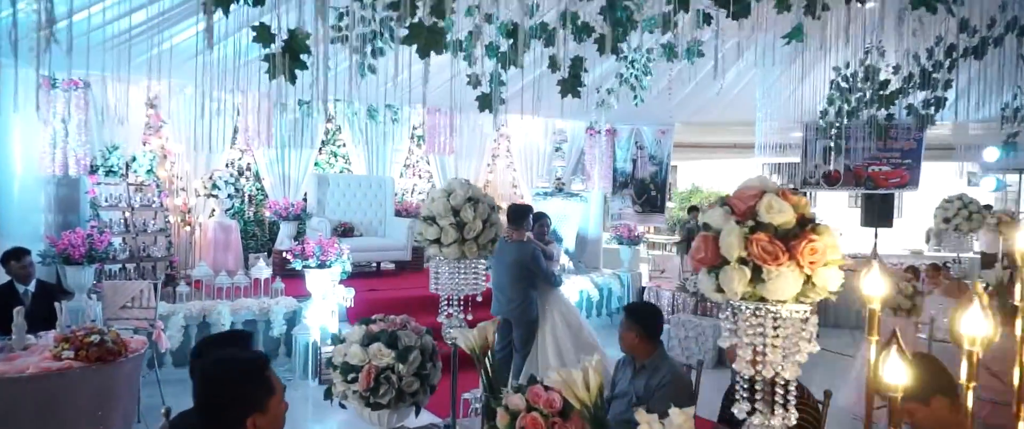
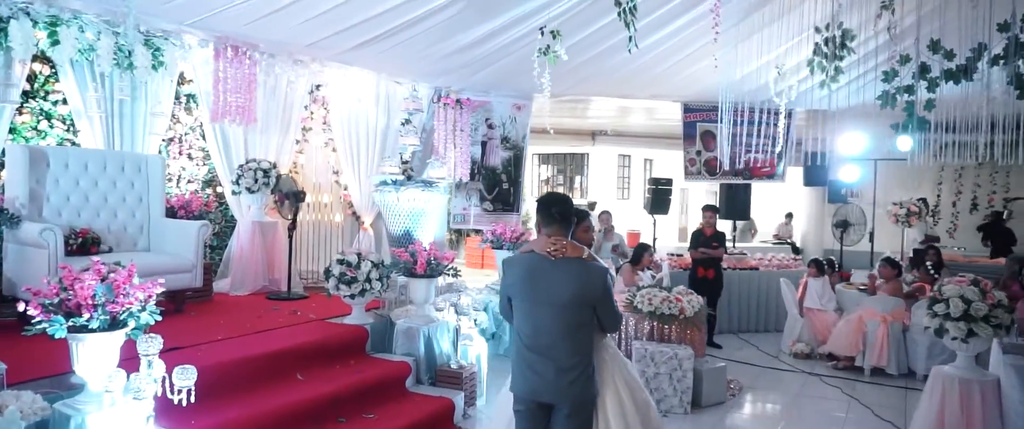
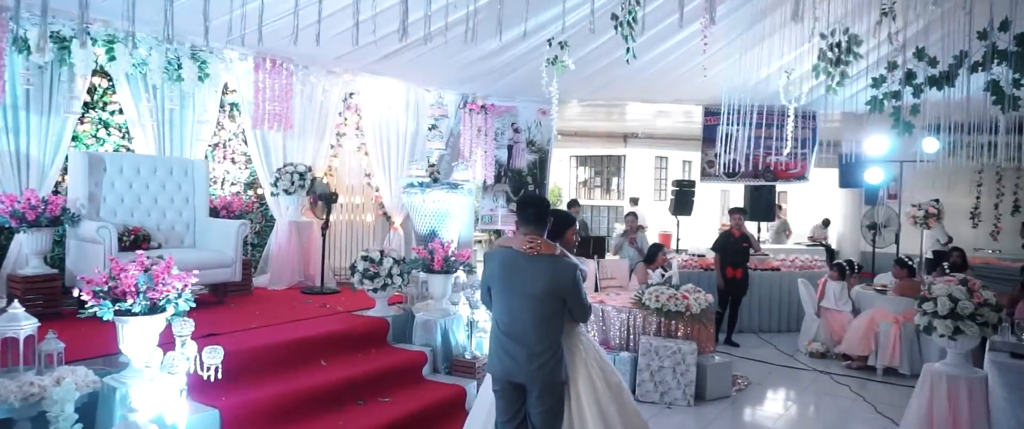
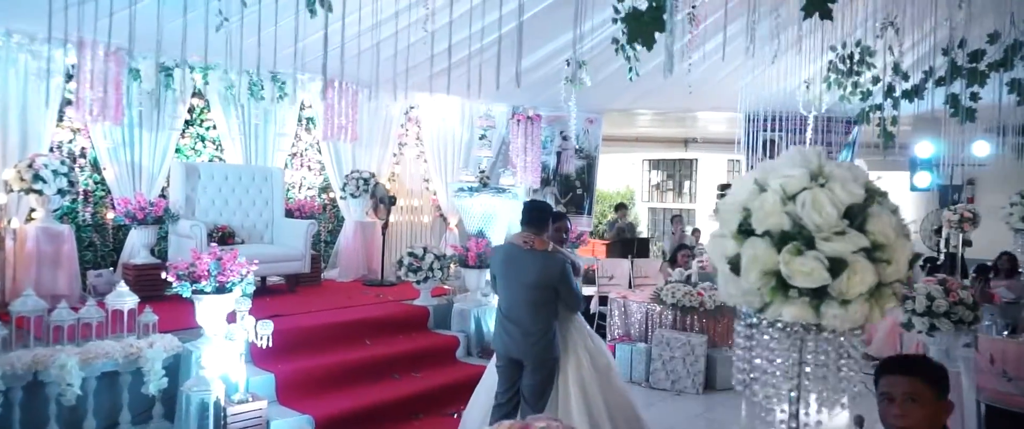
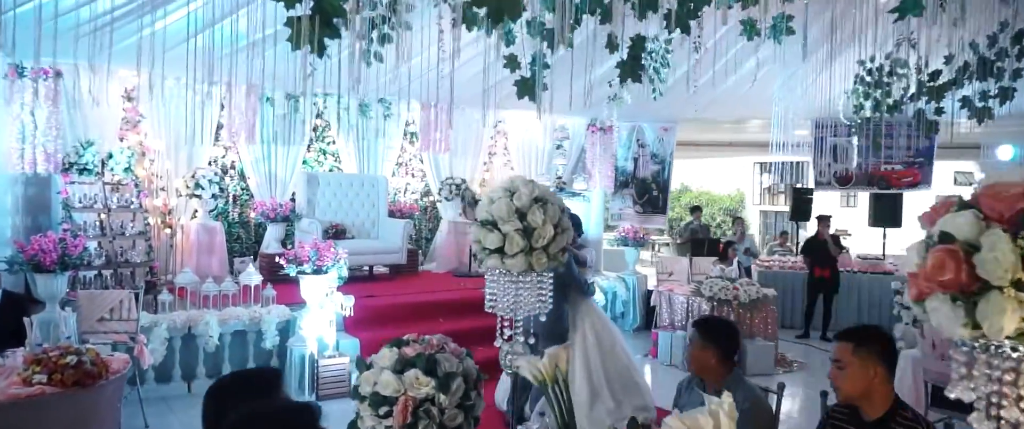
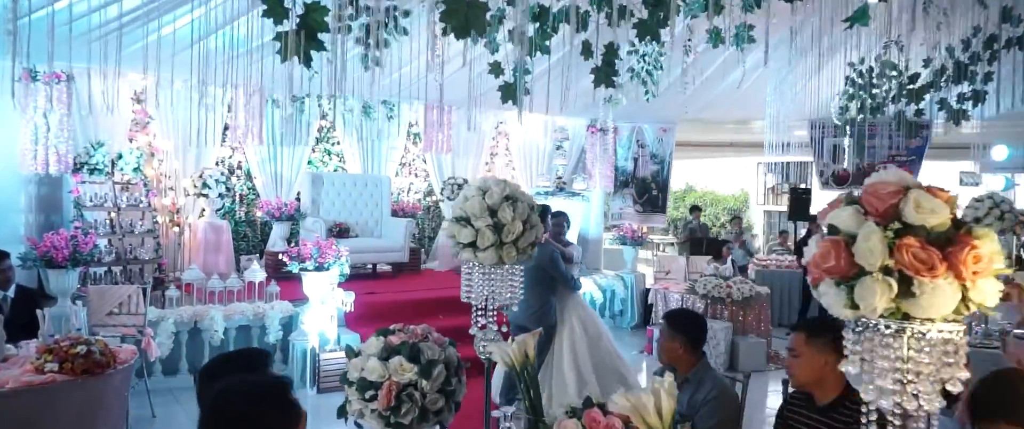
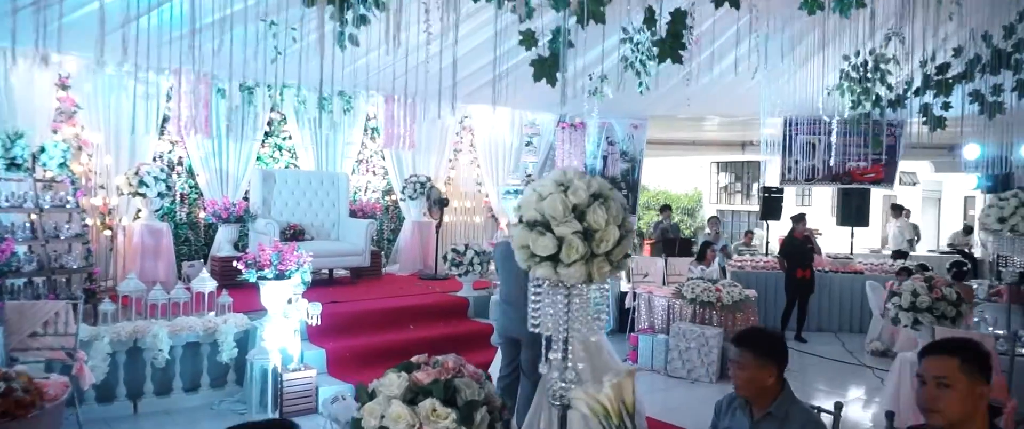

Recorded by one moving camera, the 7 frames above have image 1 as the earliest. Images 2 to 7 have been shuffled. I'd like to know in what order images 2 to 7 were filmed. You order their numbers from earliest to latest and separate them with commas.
6, 5, 7, 4, 3, 2
